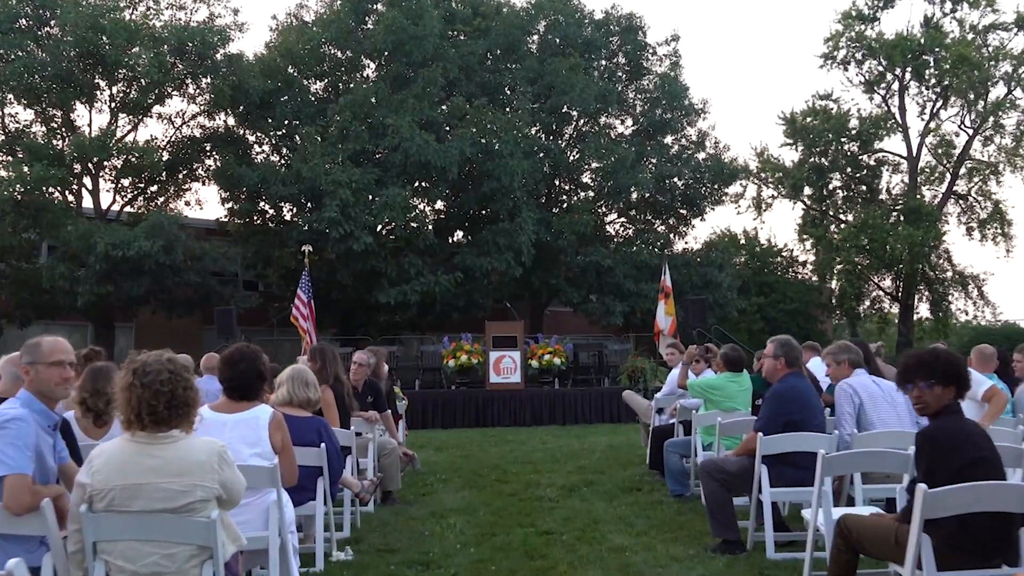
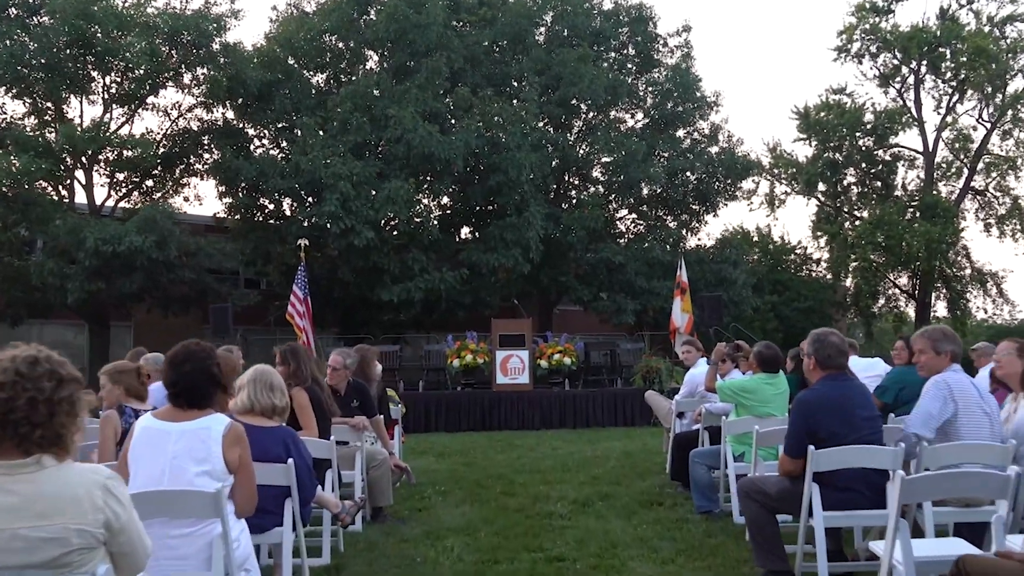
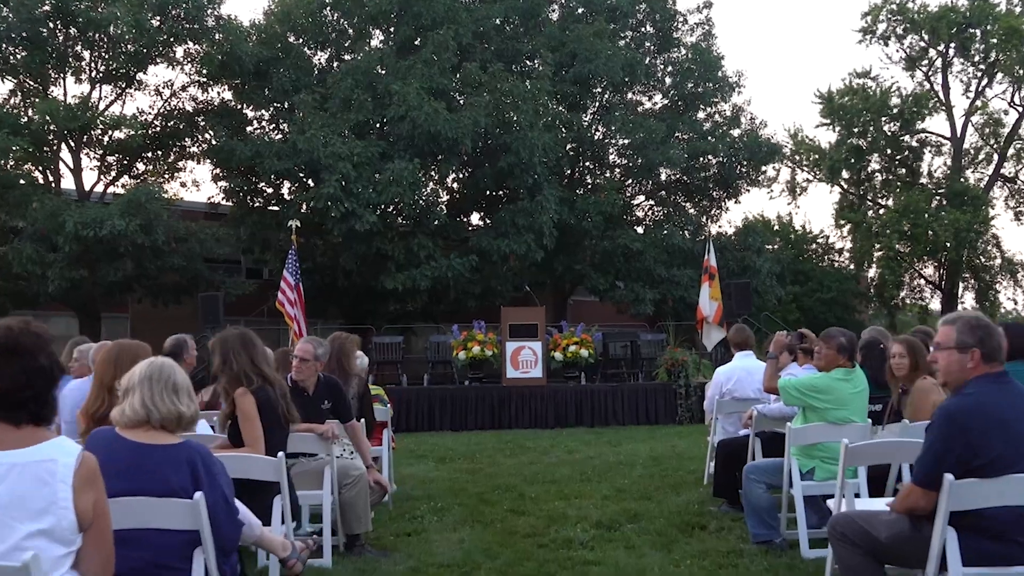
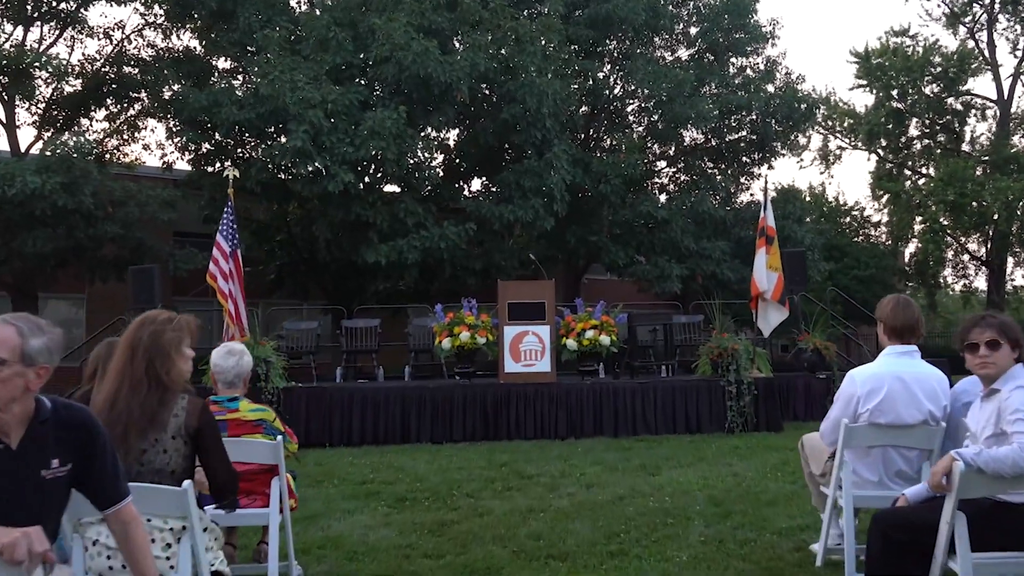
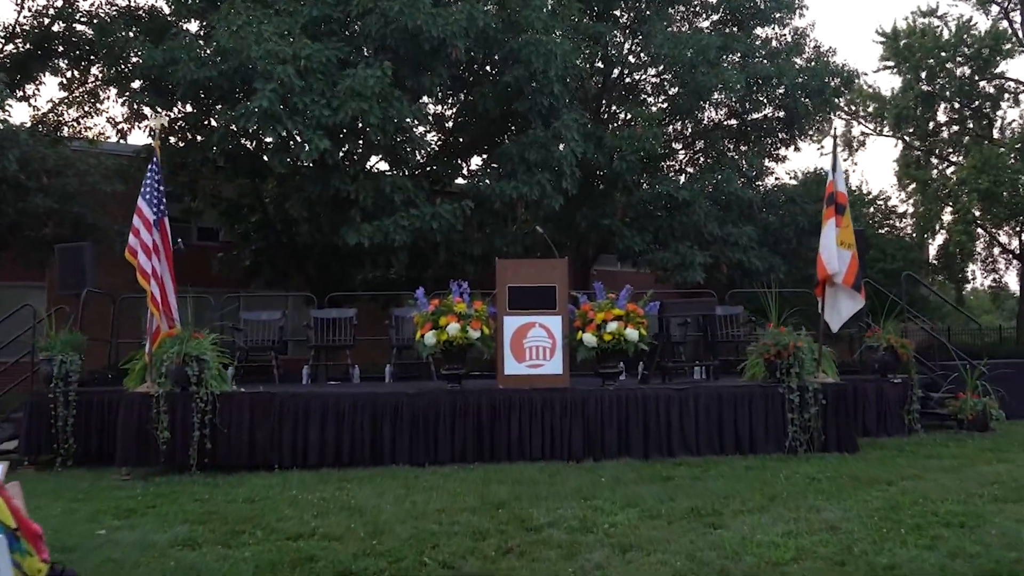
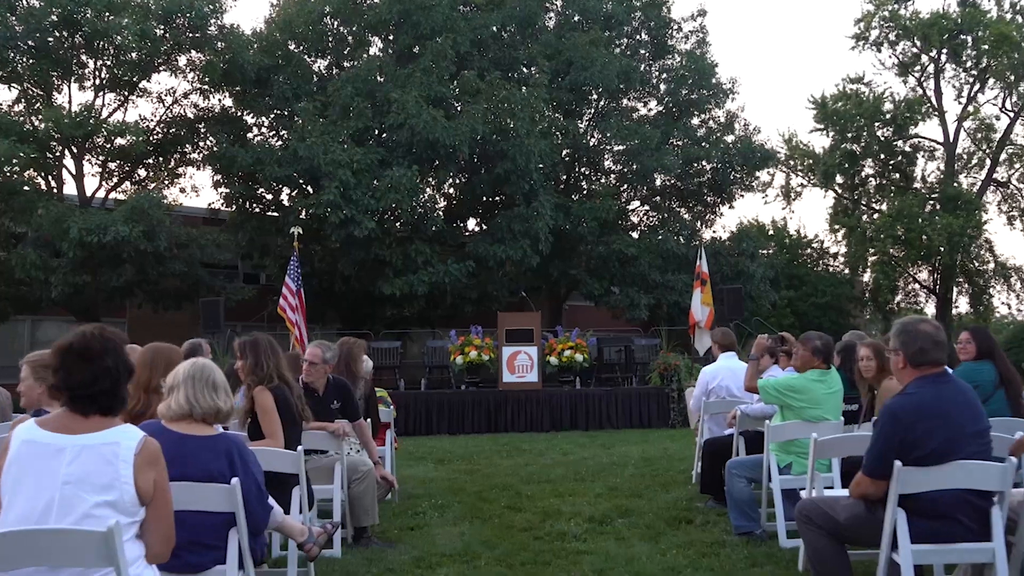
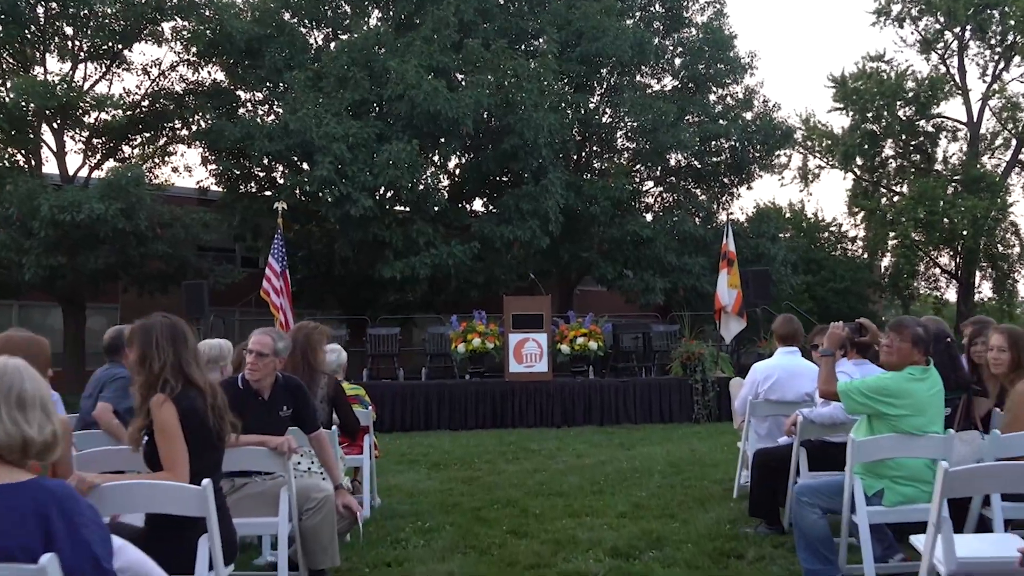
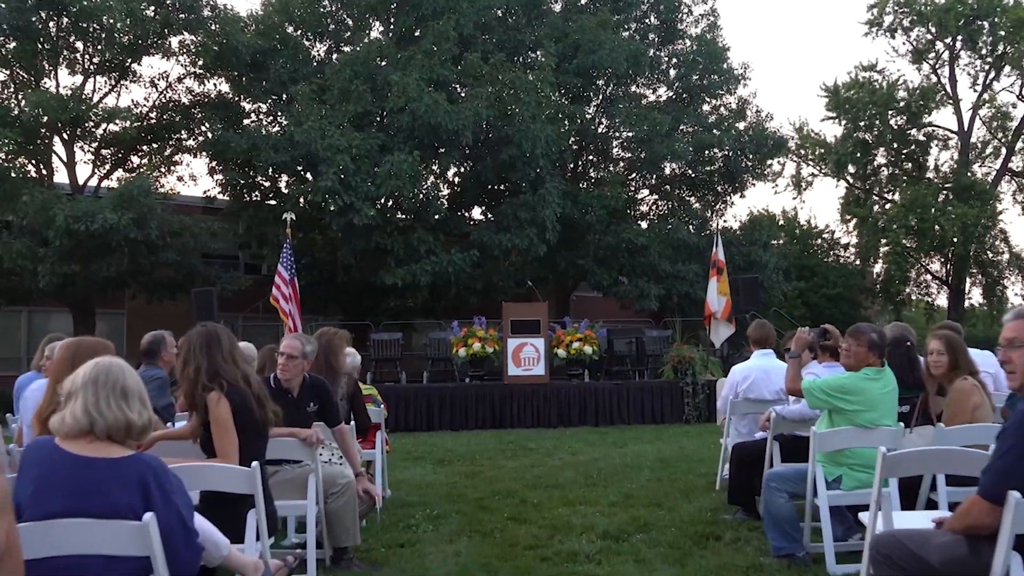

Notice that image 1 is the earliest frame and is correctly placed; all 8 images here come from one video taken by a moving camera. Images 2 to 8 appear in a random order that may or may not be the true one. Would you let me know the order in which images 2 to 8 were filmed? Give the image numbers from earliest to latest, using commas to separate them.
2, 6, 3, 8, 7, 4, 5
